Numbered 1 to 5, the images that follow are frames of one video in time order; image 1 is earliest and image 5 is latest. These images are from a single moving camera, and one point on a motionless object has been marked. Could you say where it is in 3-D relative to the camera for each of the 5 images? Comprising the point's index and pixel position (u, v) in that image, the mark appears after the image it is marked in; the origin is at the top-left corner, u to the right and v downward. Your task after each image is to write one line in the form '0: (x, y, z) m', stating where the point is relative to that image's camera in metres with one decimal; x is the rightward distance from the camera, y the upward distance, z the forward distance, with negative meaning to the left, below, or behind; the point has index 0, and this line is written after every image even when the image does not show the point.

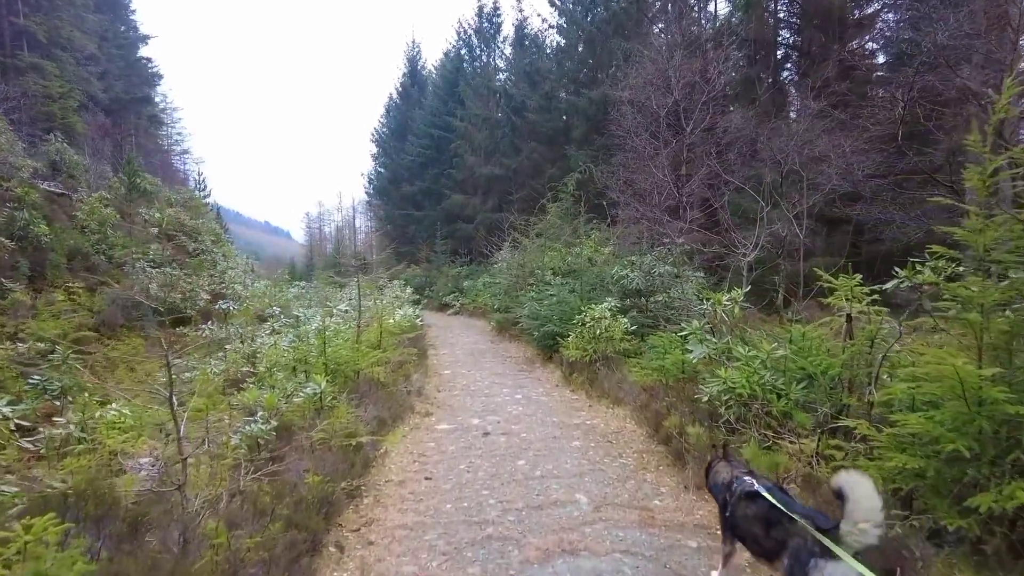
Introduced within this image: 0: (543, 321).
0: (+0.5, -0.5, +10.2) m
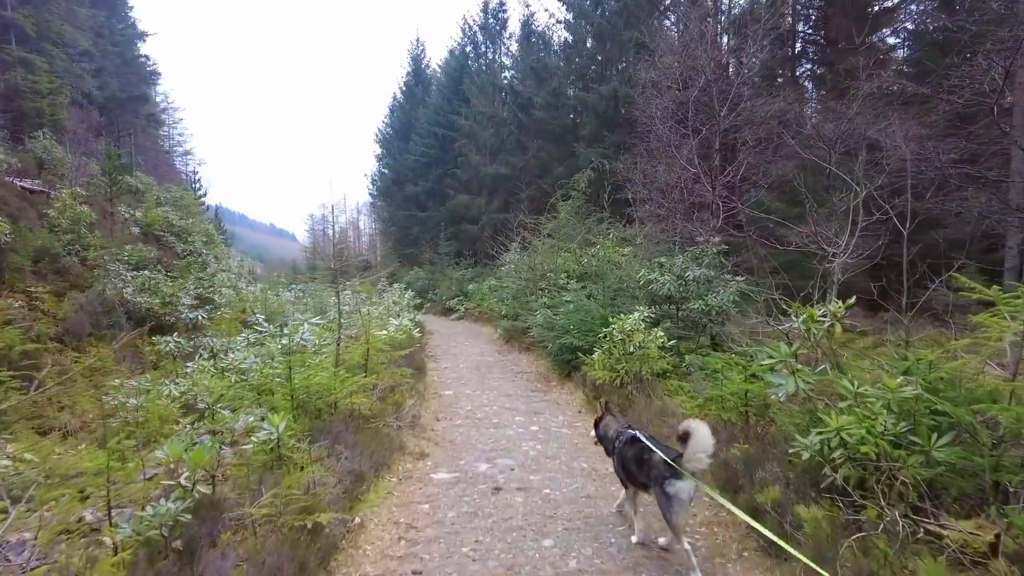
0: (+0.7, -0.6, +8.9) m
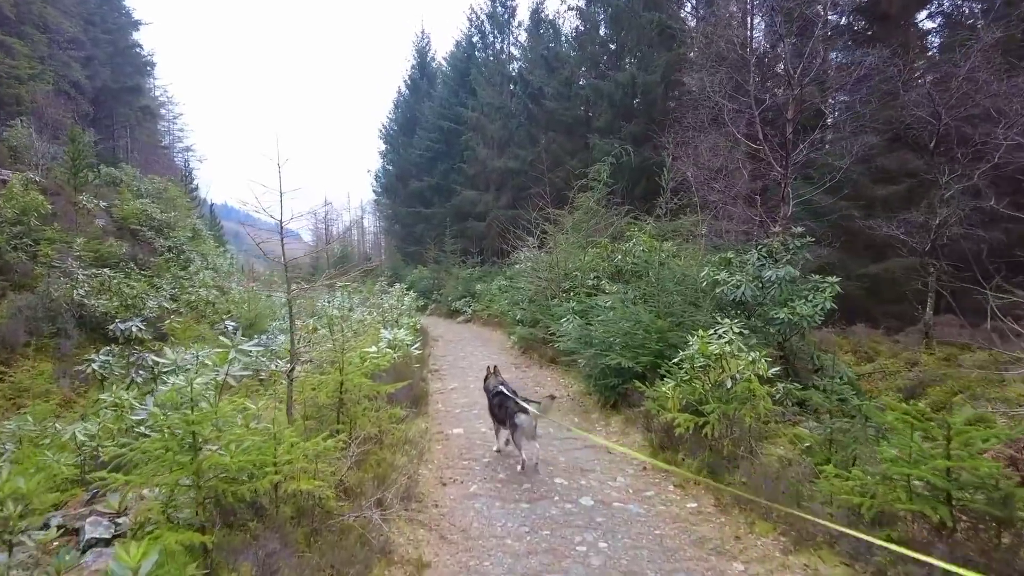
0: (+1.0, -0.7, +6.9) m
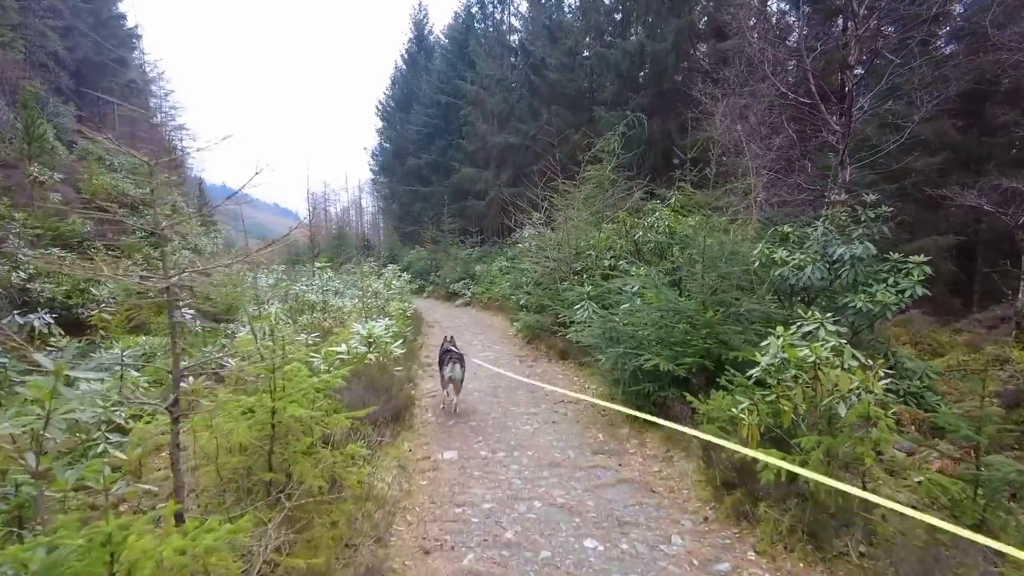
0: (+1.0, -0.5, +5.6) m
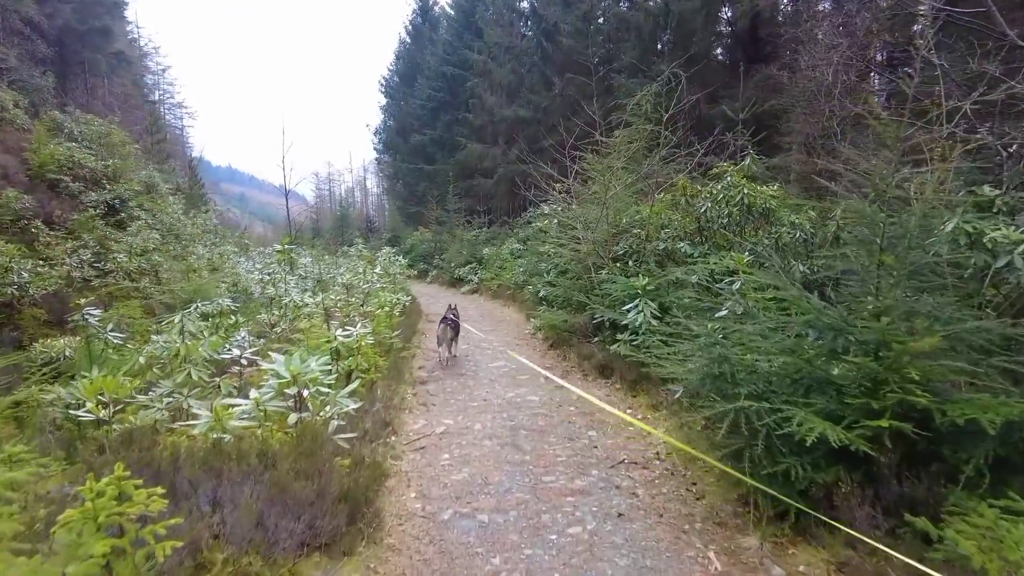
0: (+1.2, -0.5, +3.3) m
